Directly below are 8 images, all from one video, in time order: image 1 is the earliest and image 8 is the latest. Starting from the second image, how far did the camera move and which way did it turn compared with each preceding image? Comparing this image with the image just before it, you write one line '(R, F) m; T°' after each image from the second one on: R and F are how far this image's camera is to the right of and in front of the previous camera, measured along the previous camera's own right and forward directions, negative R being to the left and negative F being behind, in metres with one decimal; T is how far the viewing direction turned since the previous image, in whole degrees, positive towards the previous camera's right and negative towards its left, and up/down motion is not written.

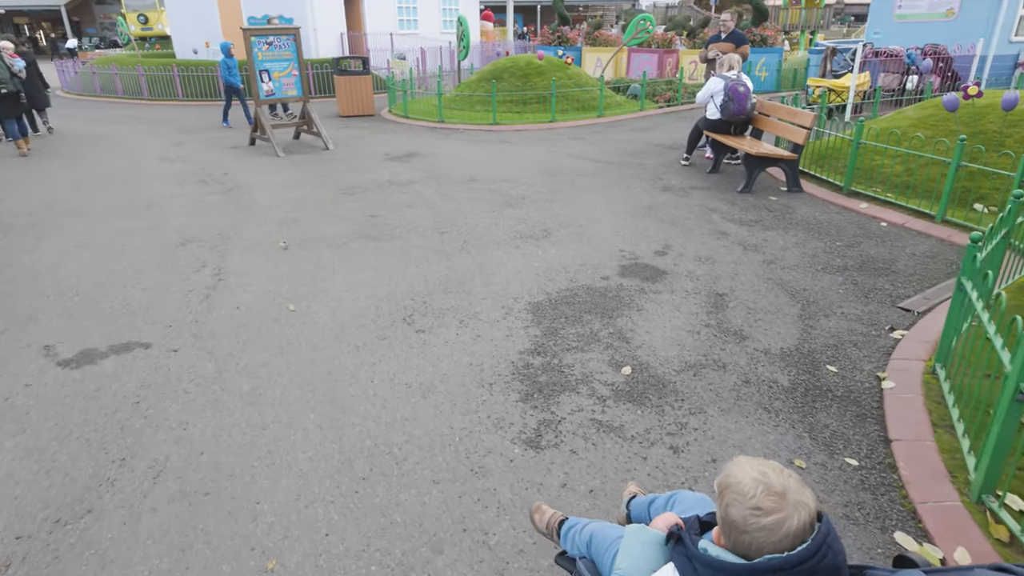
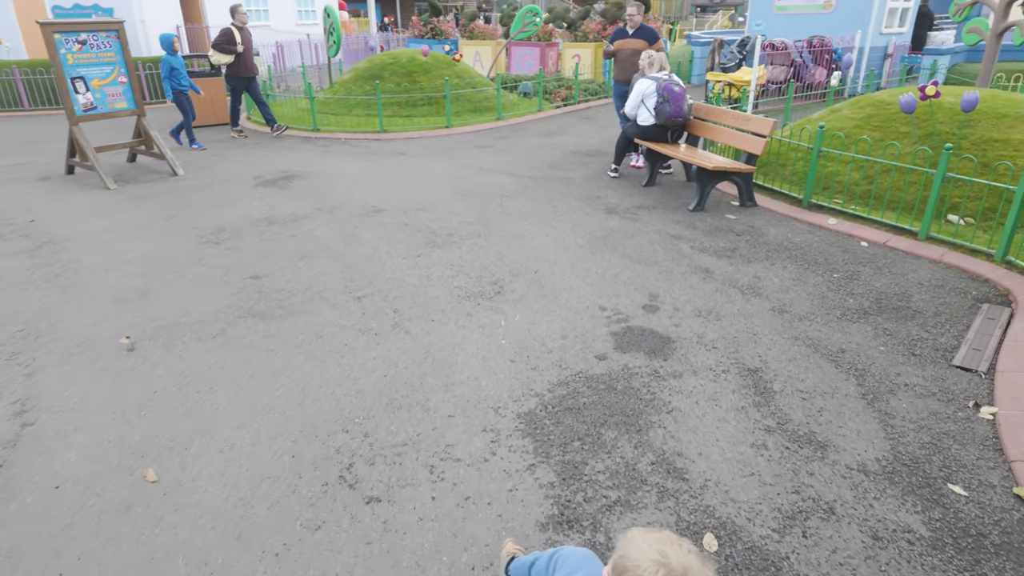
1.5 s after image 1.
(-0.5, +1.4) m; +11°
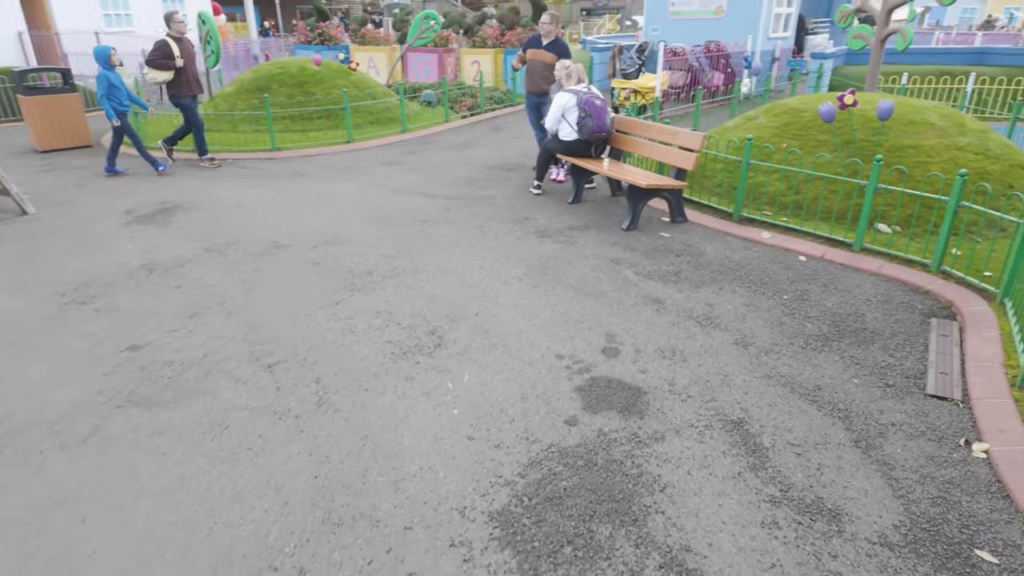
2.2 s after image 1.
(-0.2, +0.6) m; +9°
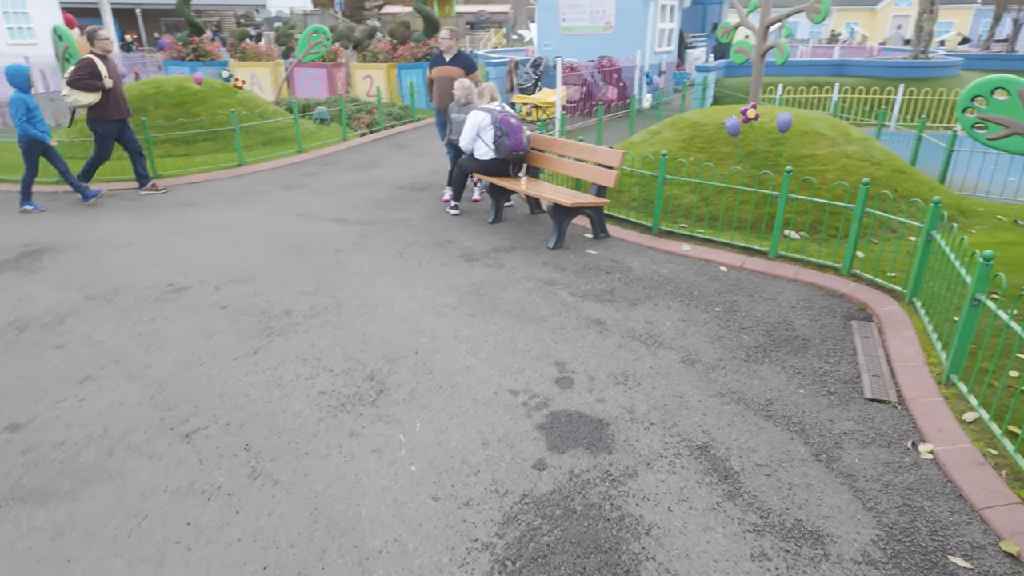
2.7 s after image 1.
(-0.3, +0.2) m; +9°
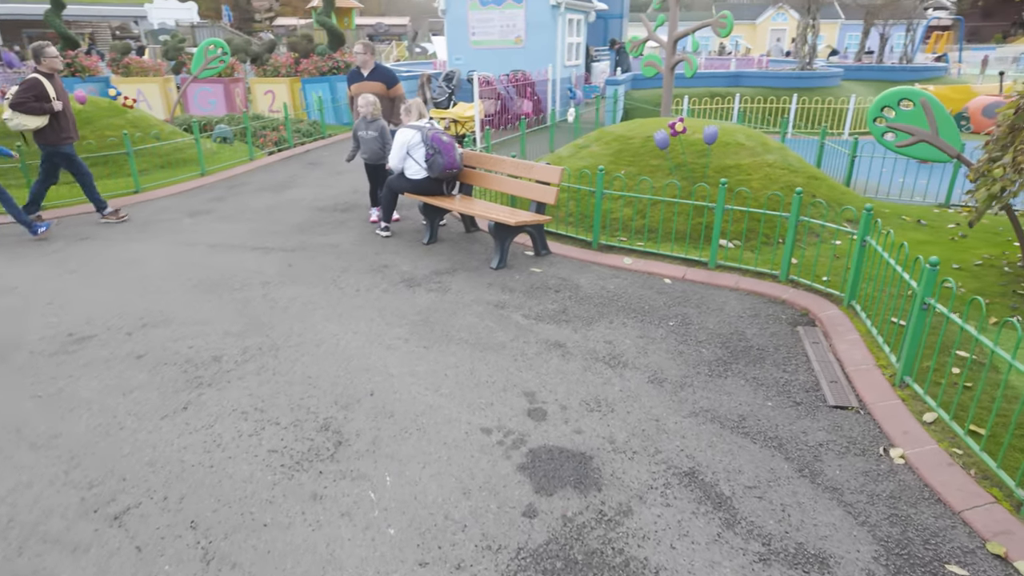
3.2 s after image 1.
(-0.3, +0.2) m; +8°
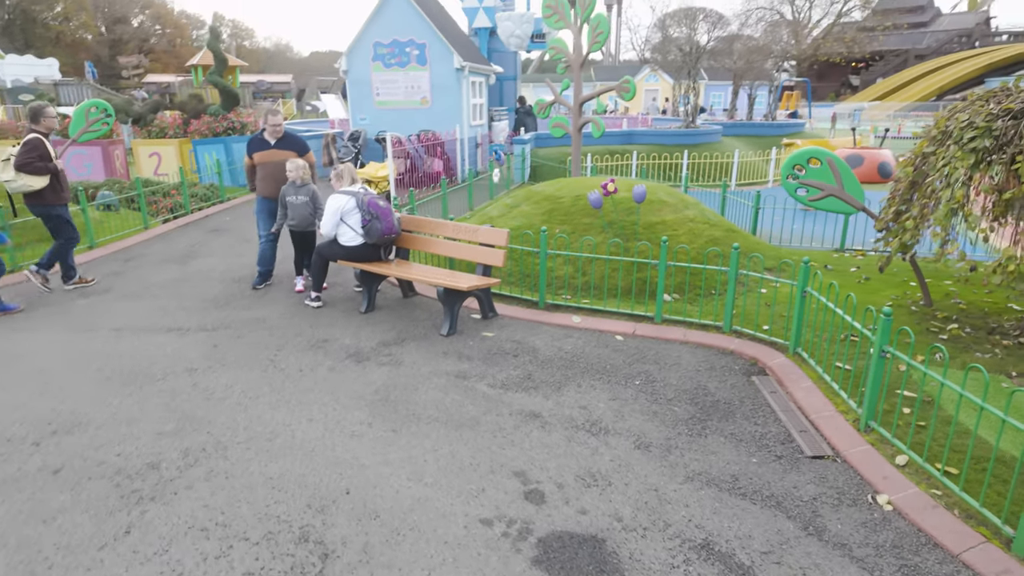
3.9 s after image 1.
(-0.5, +0.2) m; +10°
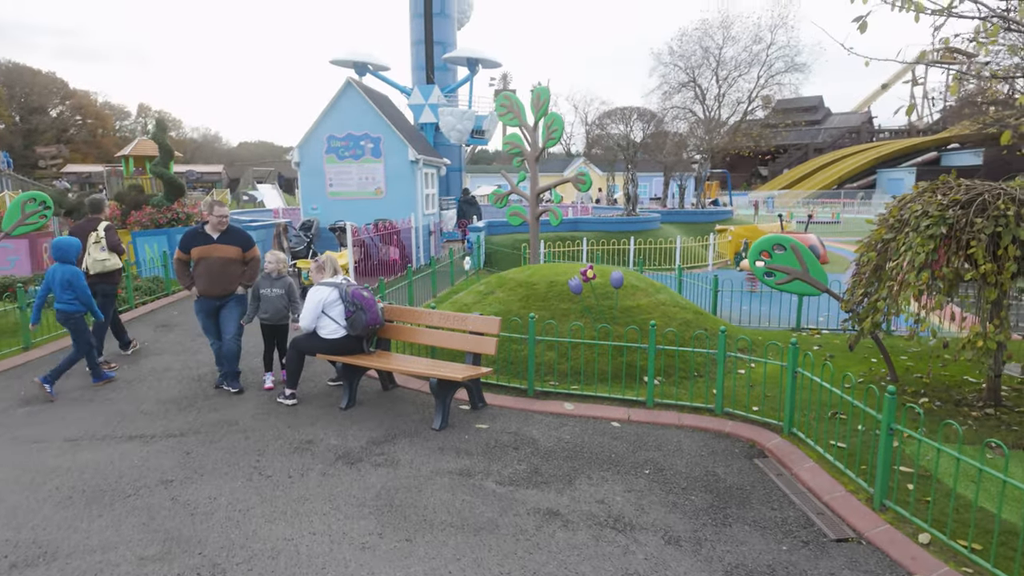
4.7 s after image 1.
(-0.5, +0.1) m; +6°
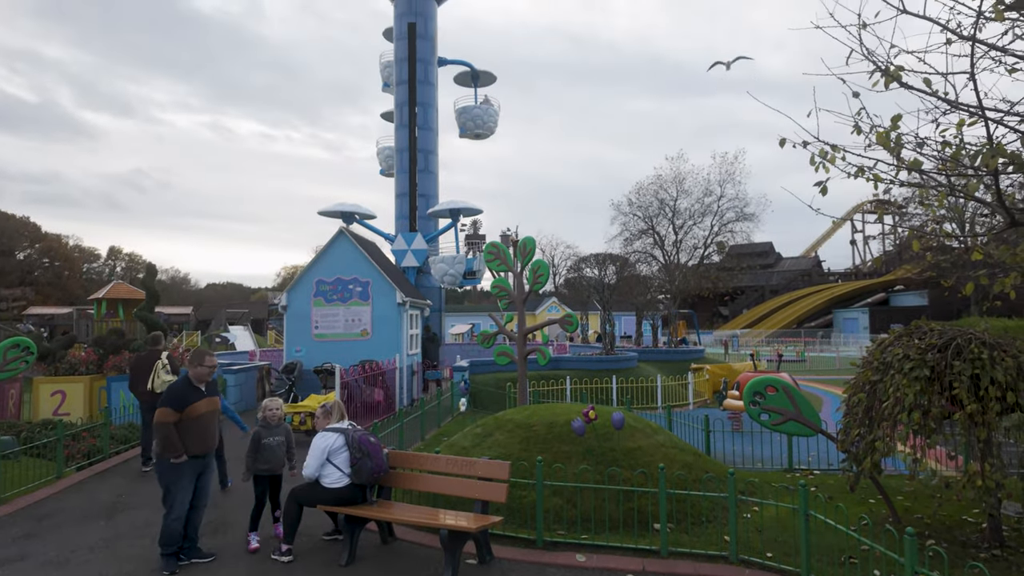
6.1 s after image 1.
(-0.4, -0.2) m; +3°
